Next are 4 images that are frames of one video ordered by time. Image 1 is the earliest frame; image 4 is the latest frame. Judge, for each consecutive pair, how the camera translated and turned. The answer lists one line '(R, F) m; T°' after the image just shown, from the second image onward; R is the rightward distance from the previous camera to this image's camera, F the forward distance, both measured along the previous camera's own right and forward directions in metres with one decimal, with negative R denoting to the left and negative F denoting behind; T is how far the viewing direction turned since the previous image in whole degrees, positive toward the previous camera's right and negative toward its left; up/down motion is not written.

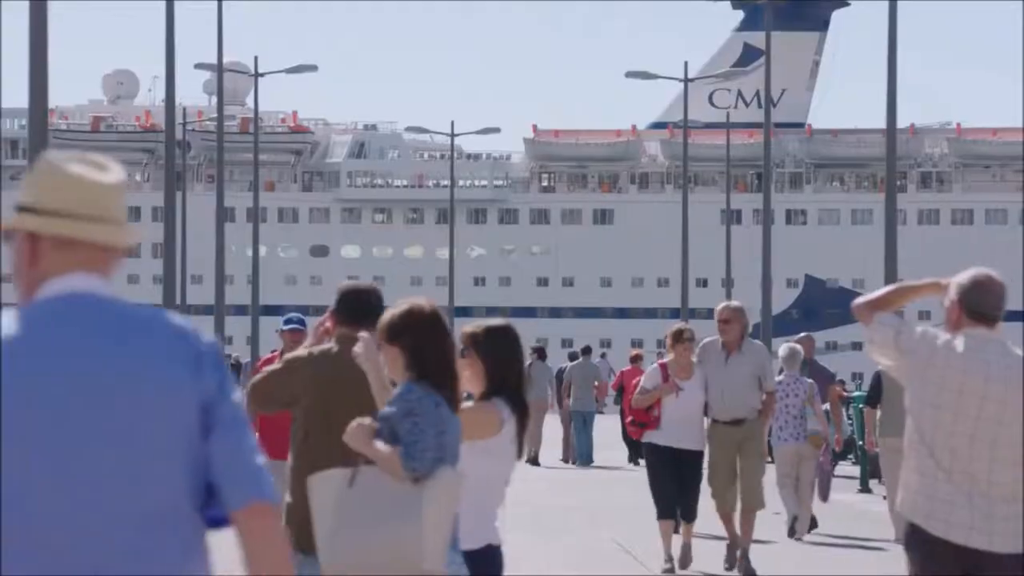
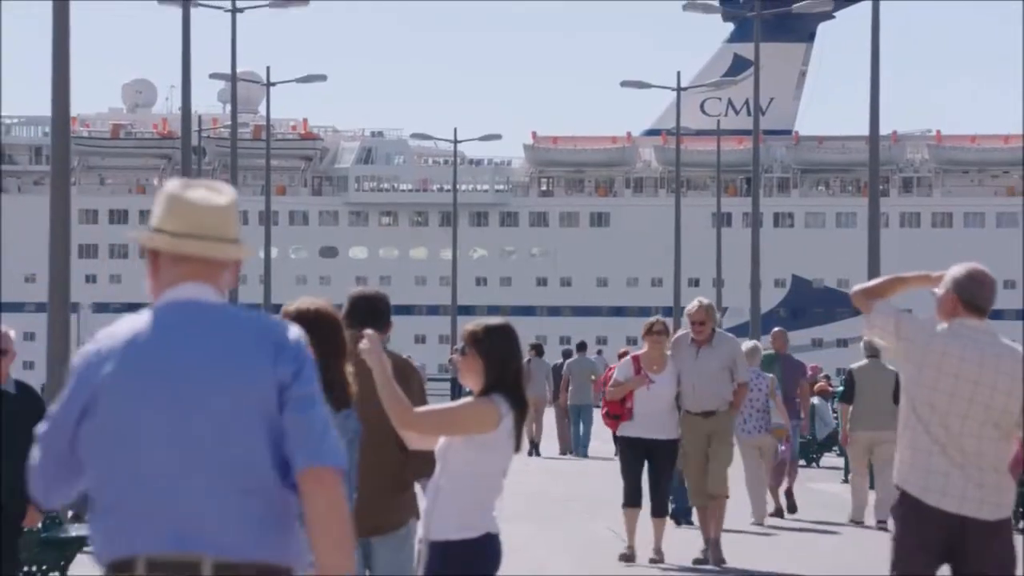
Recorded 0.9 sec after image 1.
(+0.1, -0.6) m; 0°
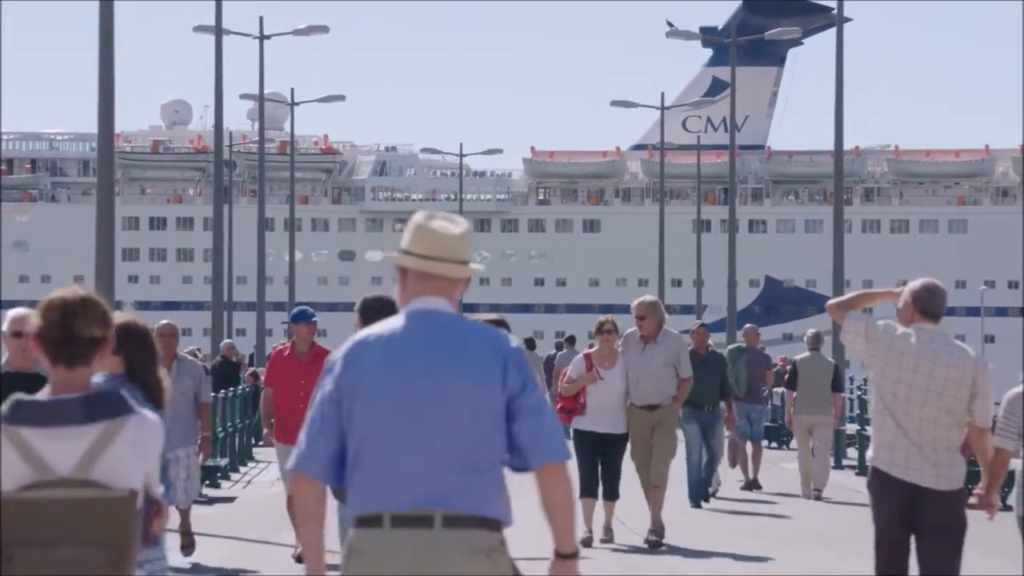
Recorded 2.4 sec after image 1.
(+0.1, -1.3) m; 0°
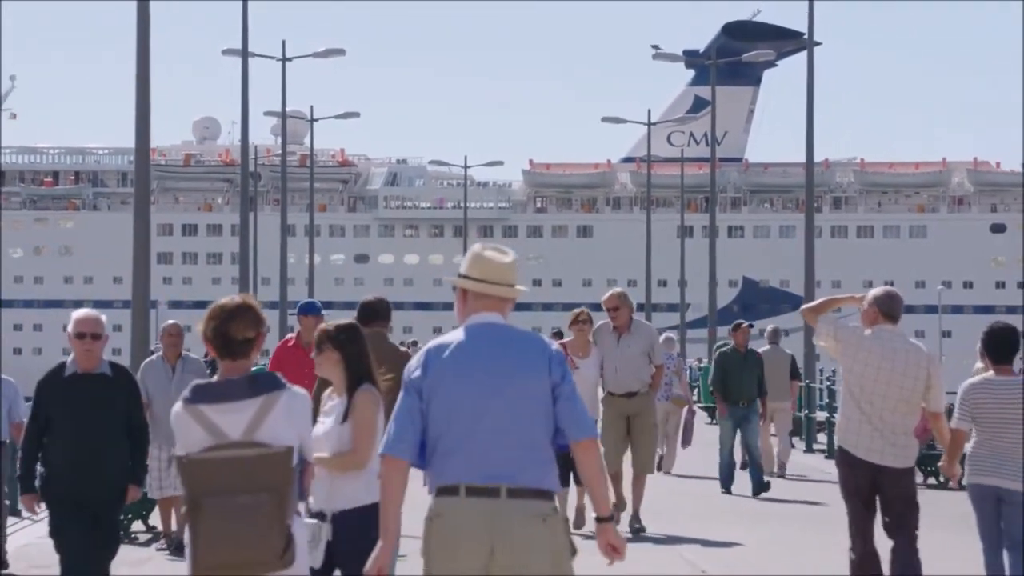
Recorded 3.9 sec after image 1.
(0.0, -1.3) m; 0°
